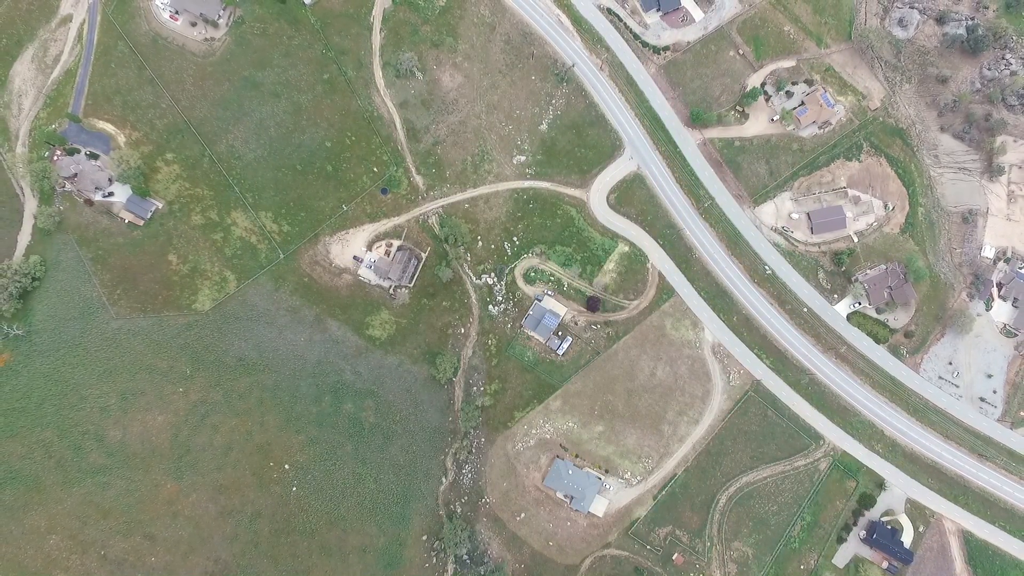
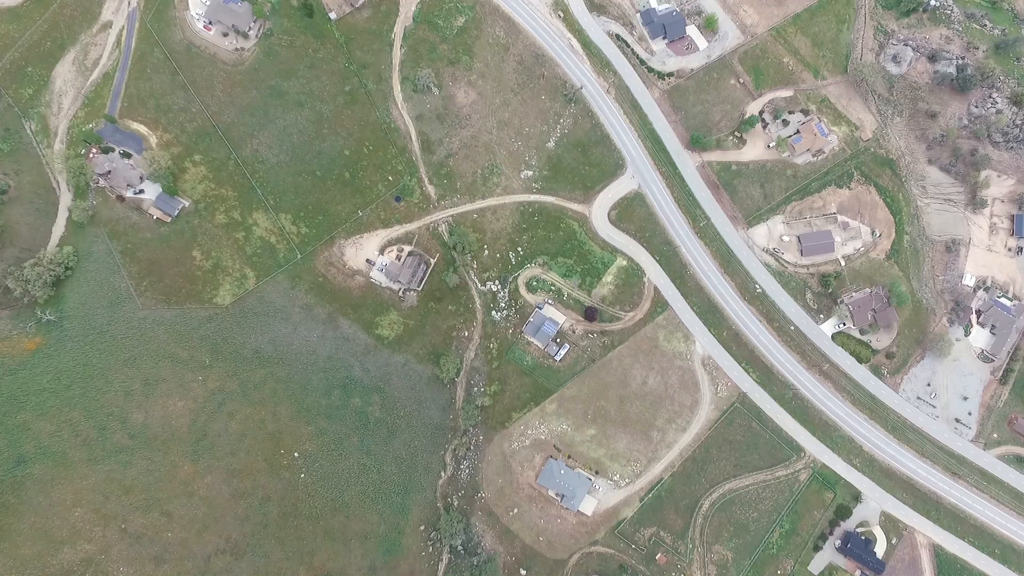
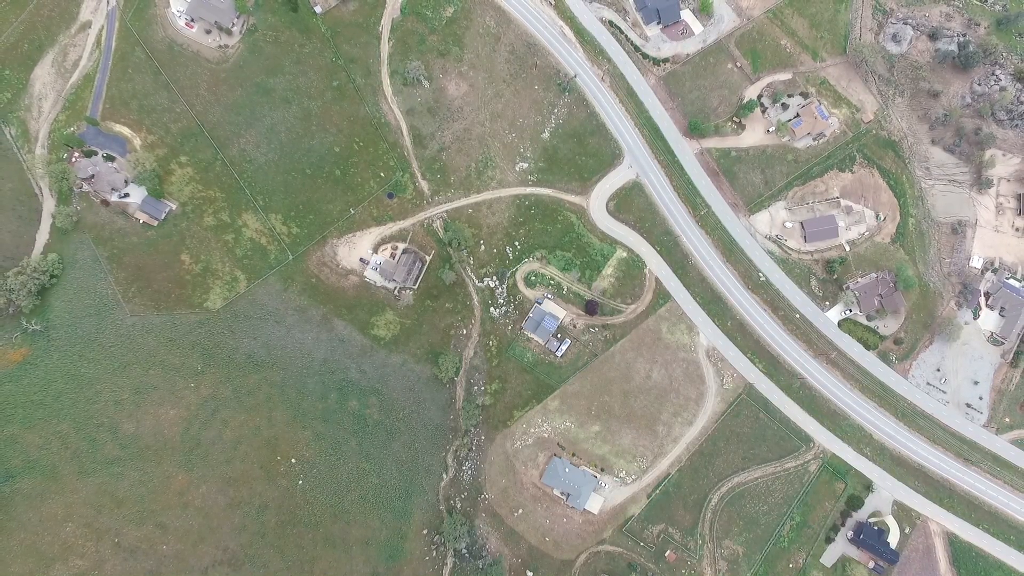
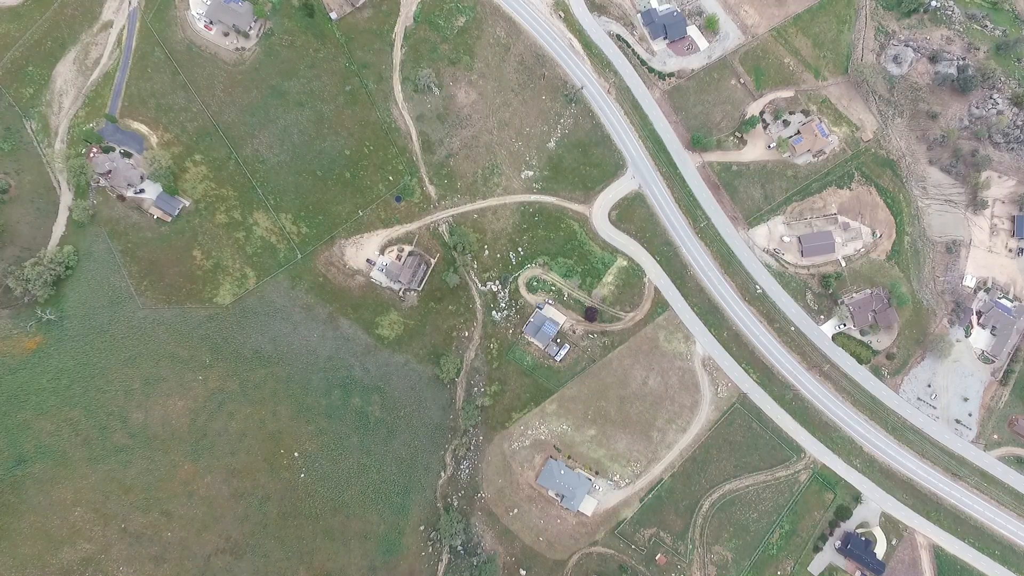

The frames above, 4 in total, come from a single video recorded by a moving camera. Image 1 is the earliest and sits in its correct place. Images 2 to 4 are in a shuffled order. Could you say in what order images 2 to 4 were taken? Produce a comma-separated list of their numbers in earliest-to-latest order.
3, 2, 4
